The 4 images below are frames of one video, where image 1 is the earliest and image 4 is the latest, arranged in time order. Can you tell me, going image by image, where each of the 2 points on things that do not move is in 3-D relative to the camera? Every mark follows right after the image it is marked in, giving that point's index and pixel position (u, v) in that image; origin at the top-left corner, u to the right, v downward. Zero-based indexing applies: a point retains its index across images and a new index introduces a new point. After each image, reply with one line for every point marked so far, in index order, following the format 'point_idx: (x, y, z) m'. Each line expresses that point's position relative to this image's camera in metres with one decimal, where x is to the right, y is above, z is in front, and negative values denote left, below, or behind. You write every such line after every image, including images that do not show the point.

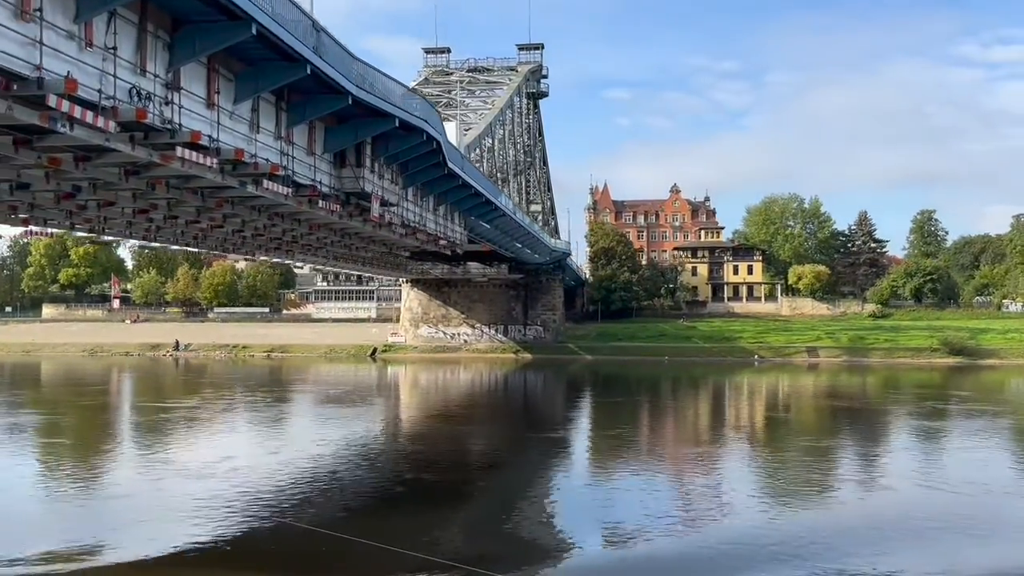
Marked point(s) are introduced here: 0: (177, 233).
0: (-6.9, +1.2, +17.5) m
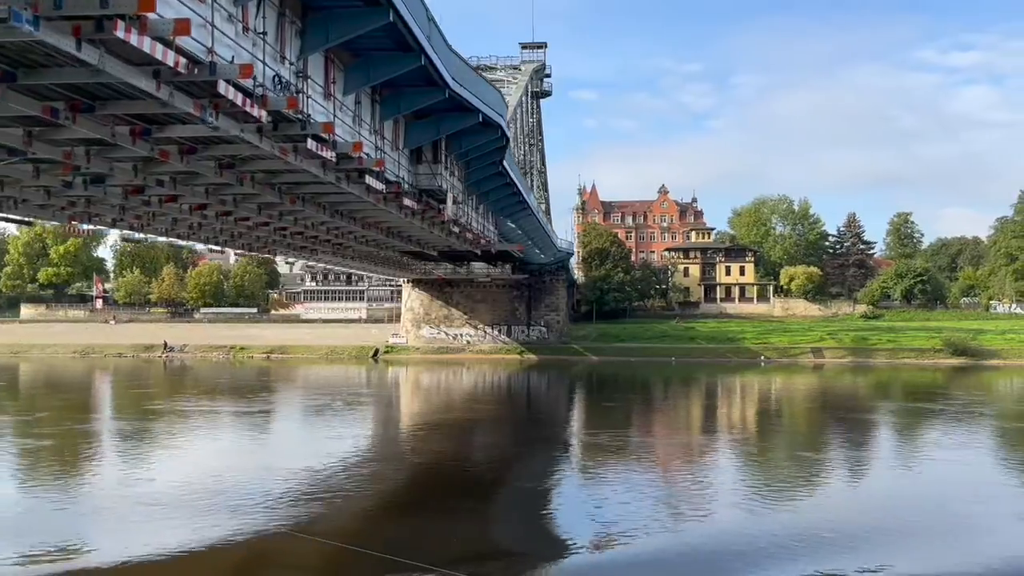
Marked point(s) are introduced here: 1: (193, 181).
0: (-5.9, +1.2, +16.9) m
1: (-4.0, +1.4, +10.8) m
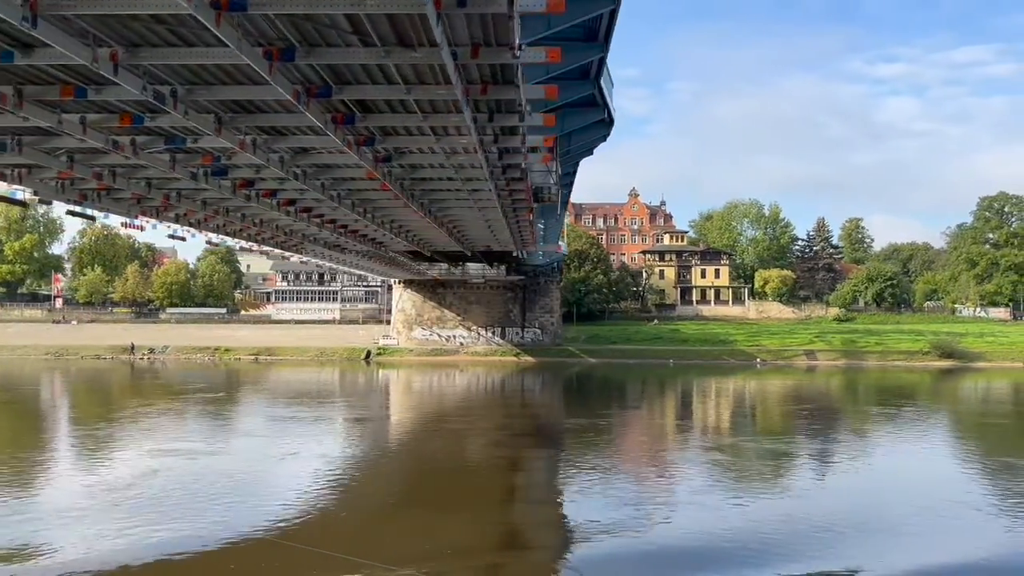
0: (-4.5, +1.2, +16.2) m
1: (-2.3, +1.4, +10.2) m
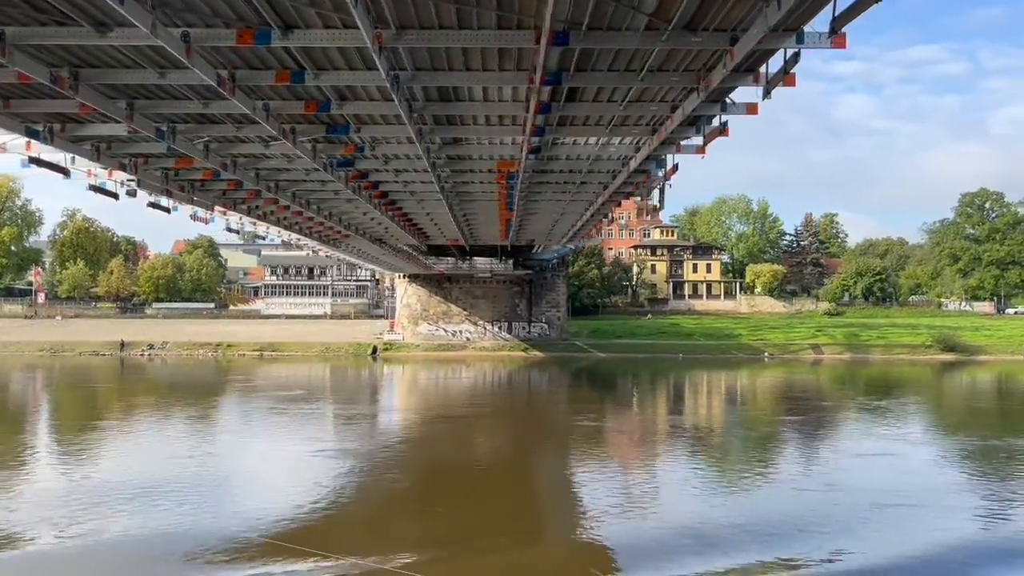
0: (-3.2, +1.3, +15.9) m
1: (-0.7, +1.5, +9.9) m
